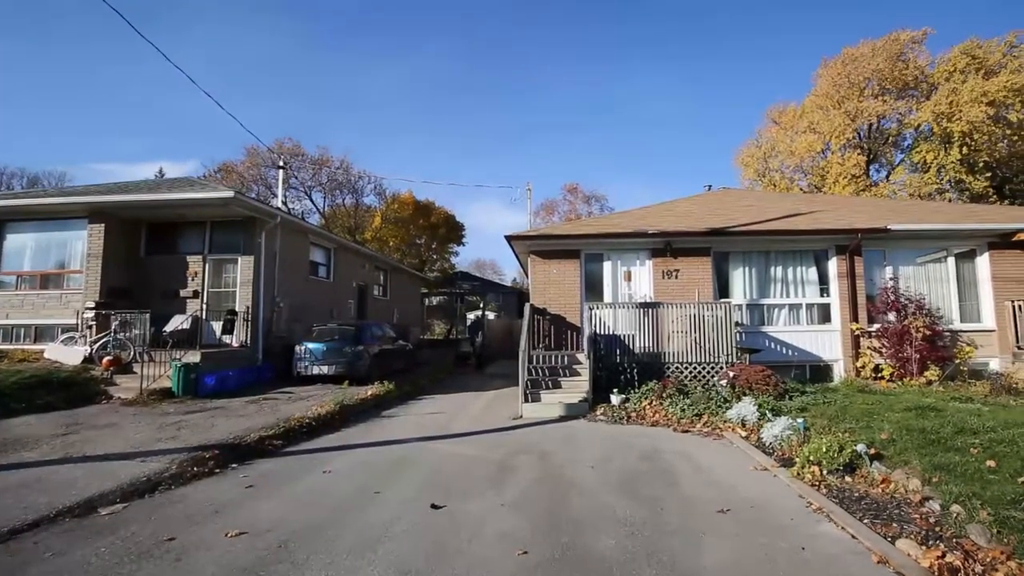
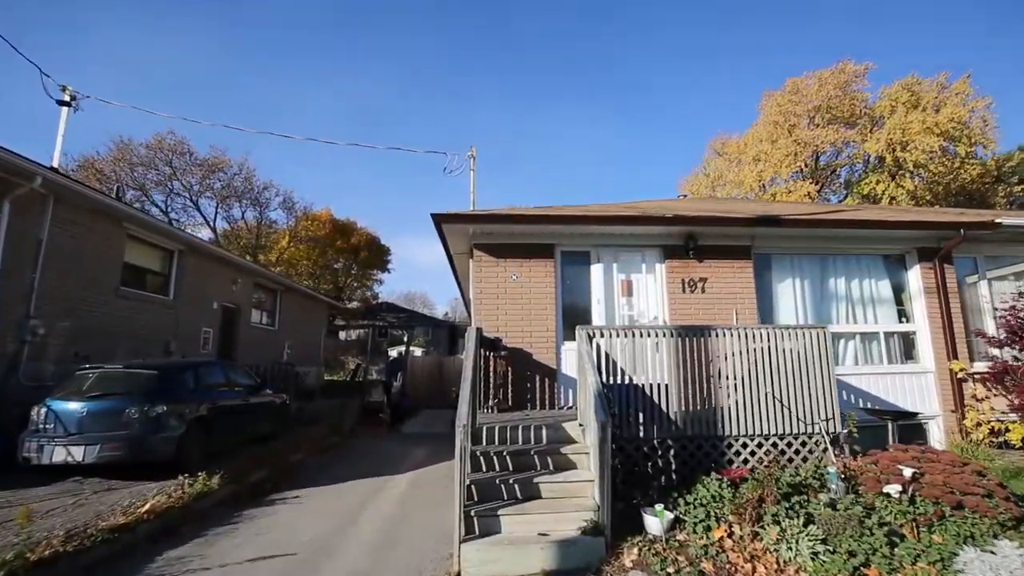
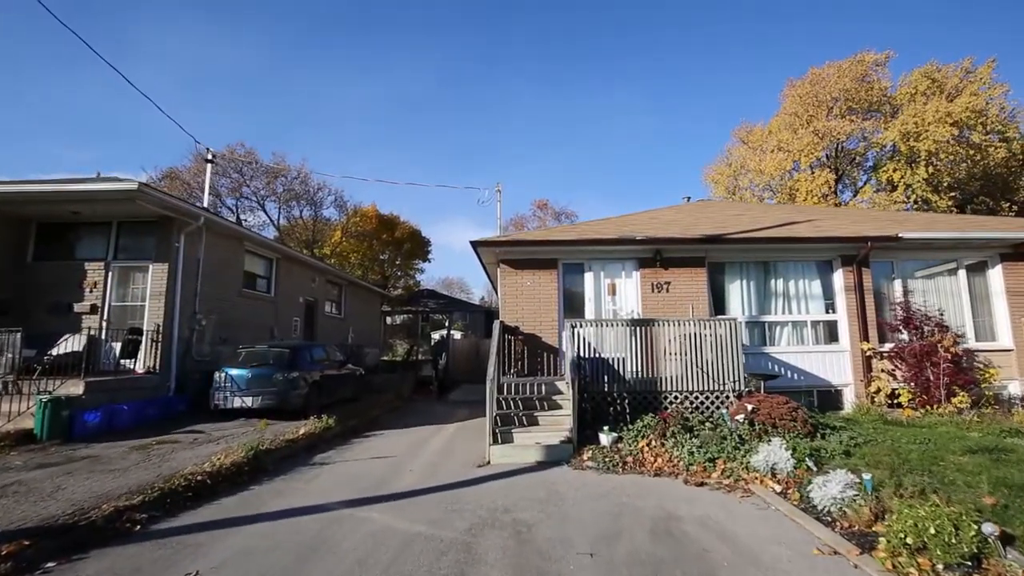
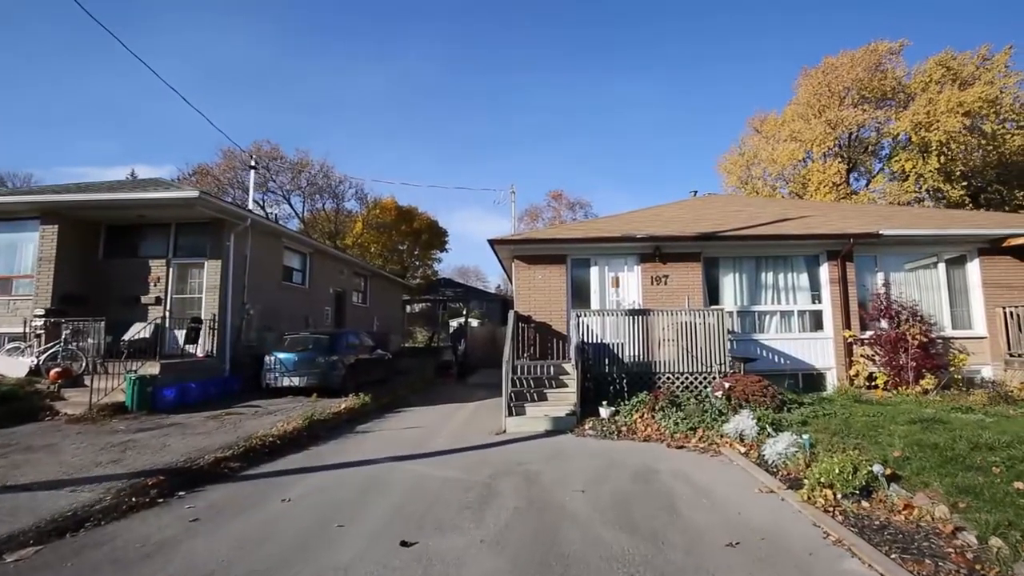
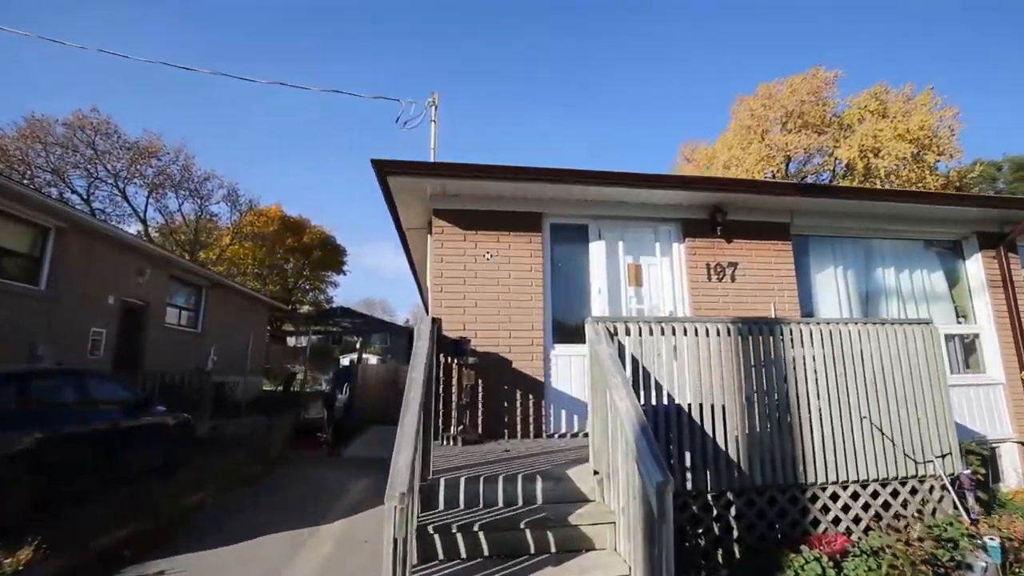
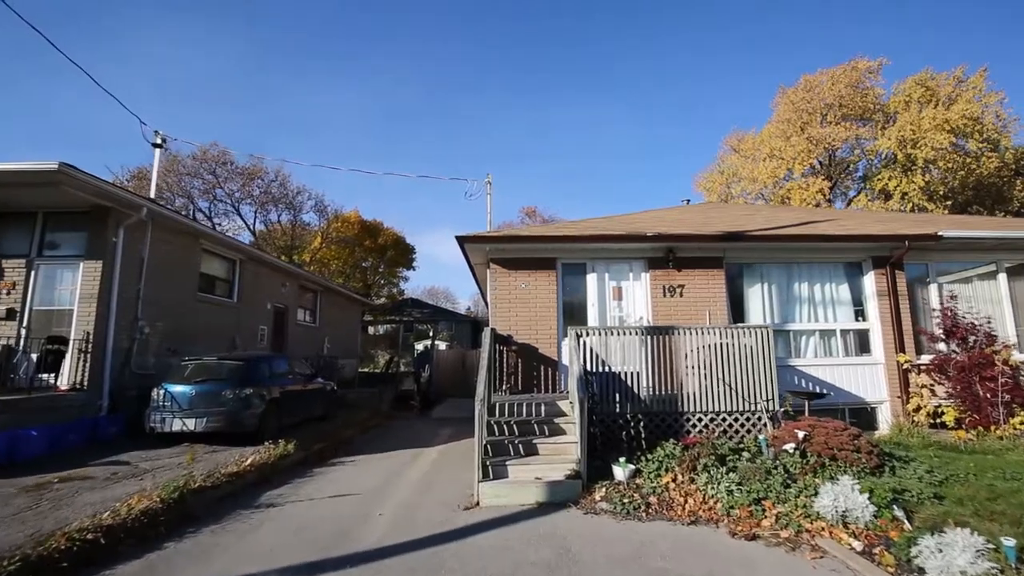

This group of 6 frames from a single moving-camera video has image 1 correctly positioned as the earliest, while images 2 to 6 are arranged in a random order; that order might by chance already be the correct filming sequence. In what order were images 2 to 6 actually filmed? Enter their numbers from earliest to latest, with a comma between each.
4, 3, 6, 2, 5
